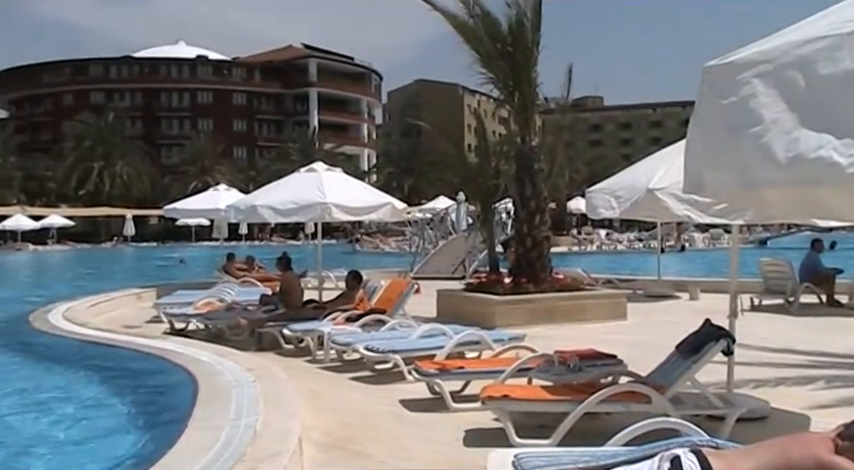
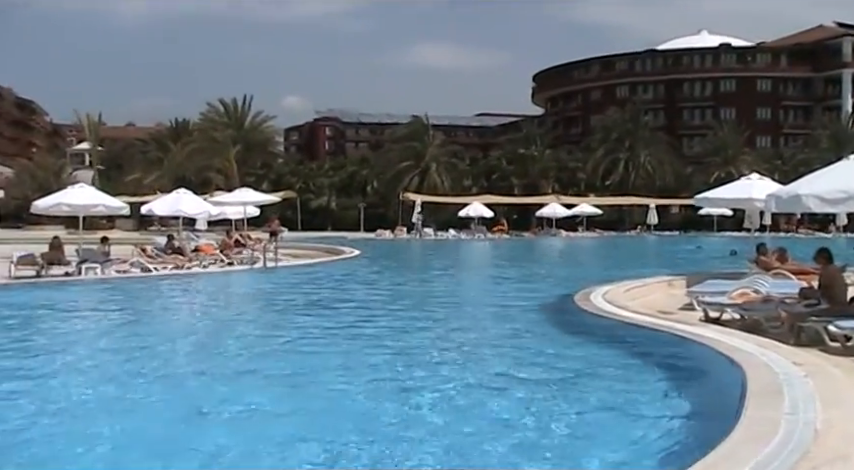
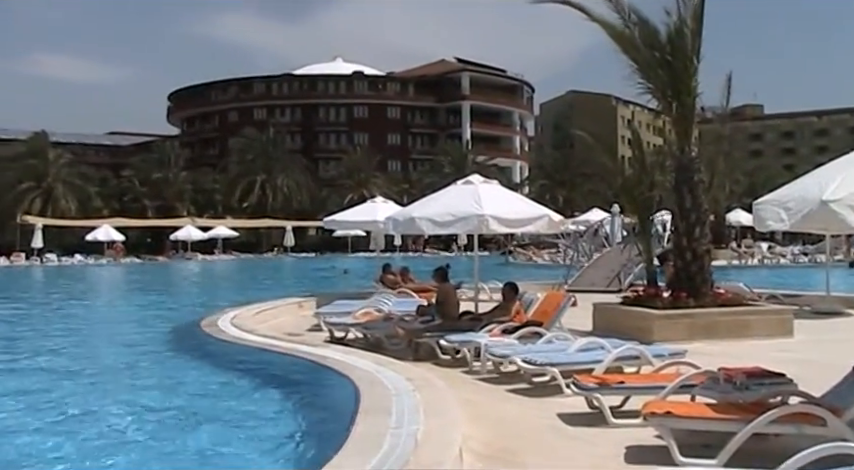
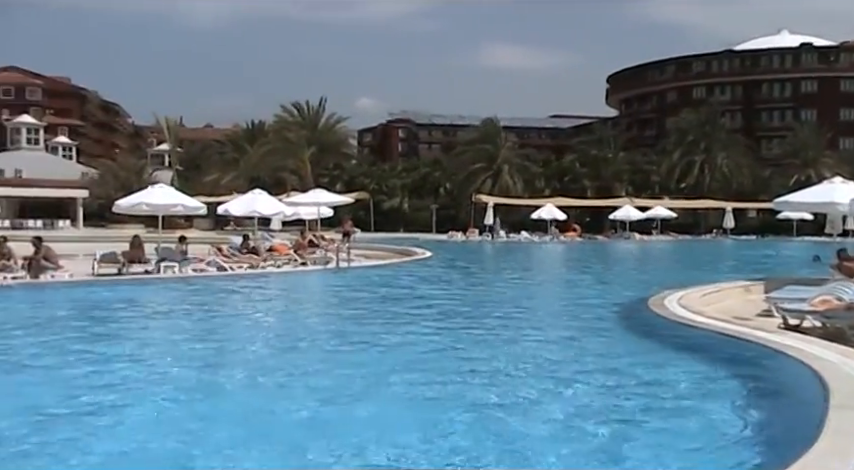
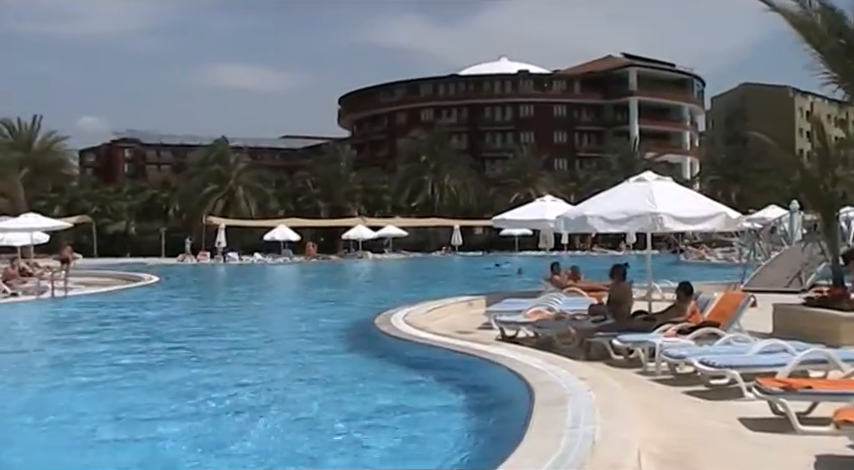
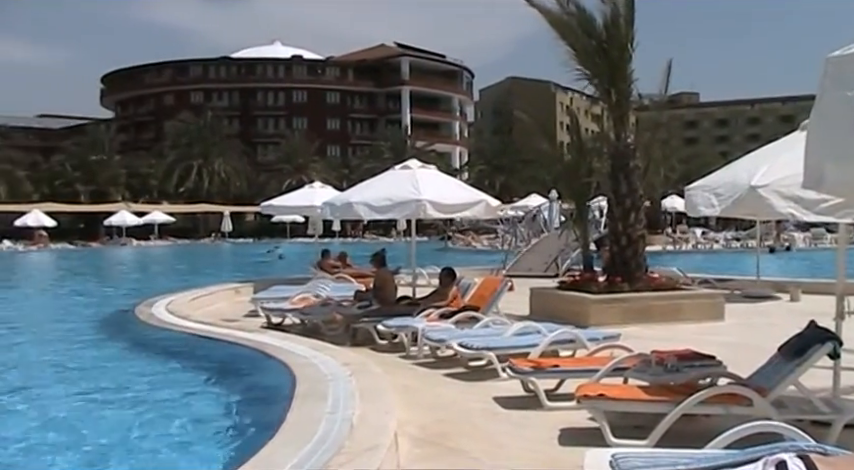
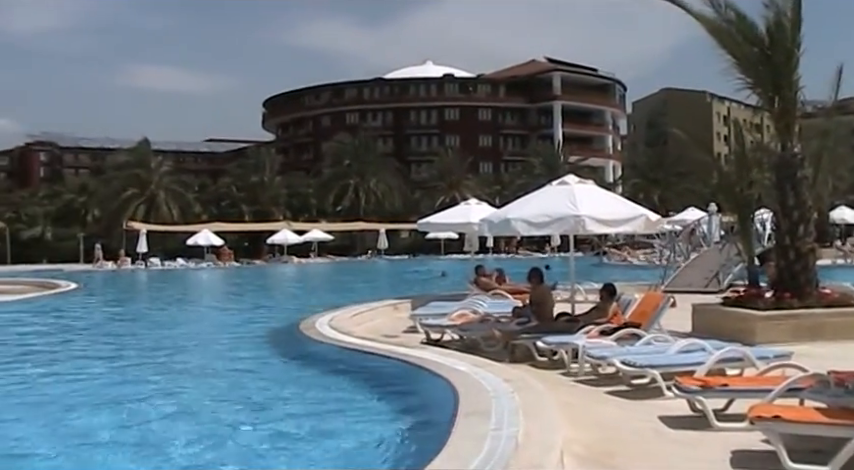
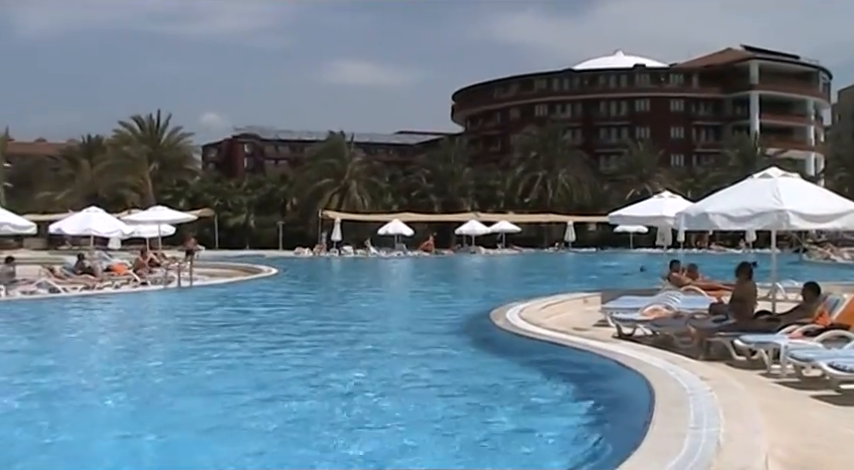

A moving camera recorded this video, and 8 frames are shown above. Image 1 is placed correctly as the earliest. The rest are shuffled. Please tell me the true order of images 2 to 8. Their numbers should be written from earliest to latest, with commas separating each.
6, 3, 7, 5, 8, 2, 4
